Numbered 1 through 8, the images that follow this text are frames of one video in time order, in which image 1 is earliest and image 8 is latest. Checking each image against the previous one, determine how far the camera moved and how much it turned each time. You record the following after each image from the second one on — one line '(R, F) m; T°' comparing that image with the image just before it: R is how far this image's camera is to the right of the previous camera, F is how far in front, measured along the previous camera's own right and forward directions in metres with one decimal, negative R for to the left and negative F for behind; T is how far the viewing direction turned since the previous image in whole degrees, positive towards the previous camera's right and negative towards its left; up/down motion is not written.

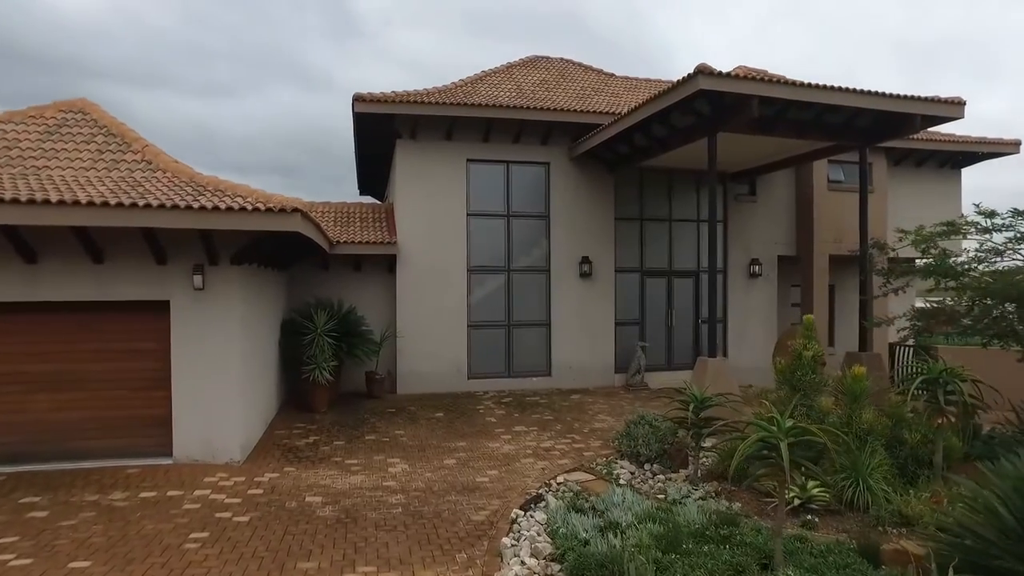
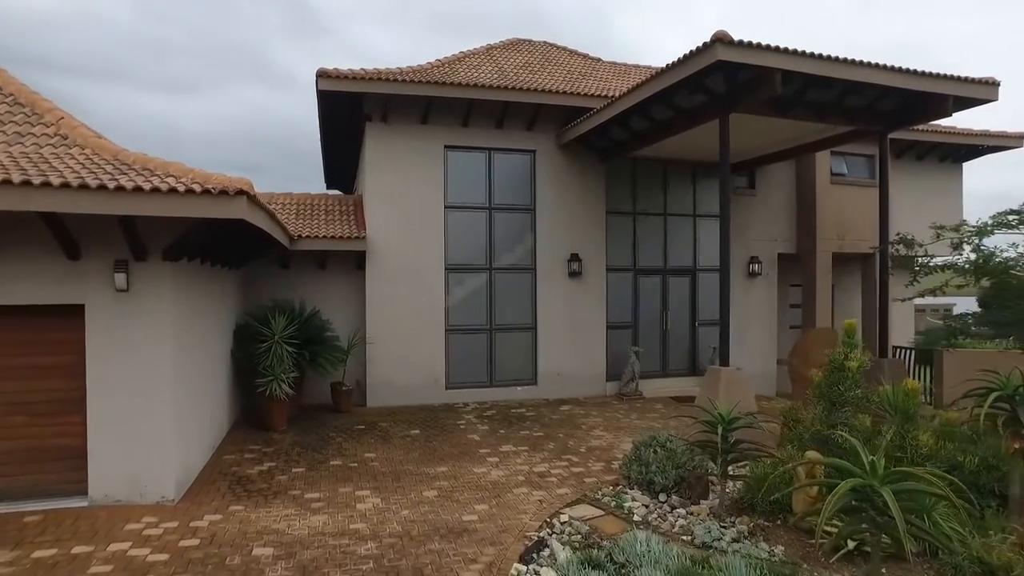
(-0.2, +1.1) m; +3°
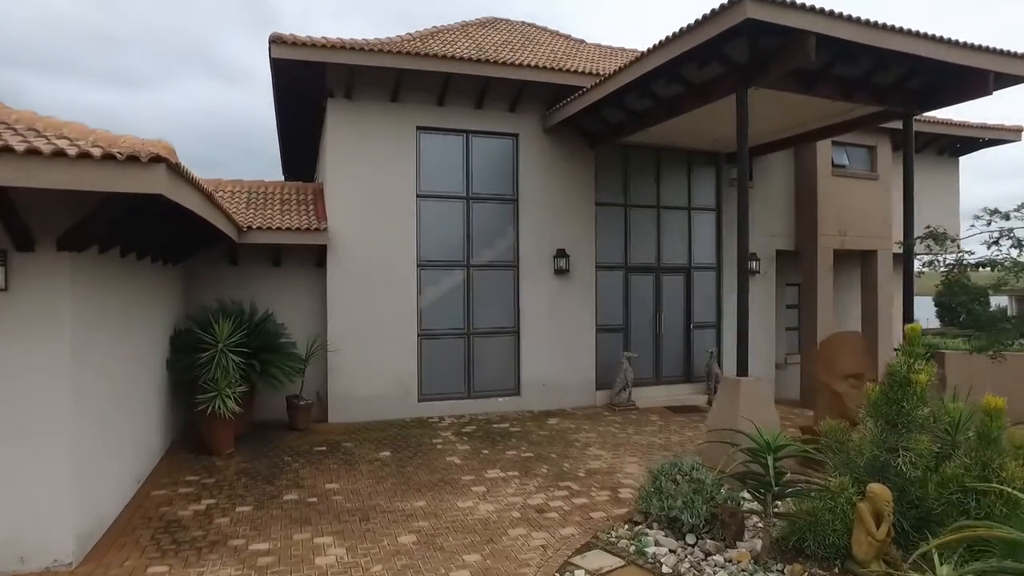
(-0.3, +1.2) m; +3°
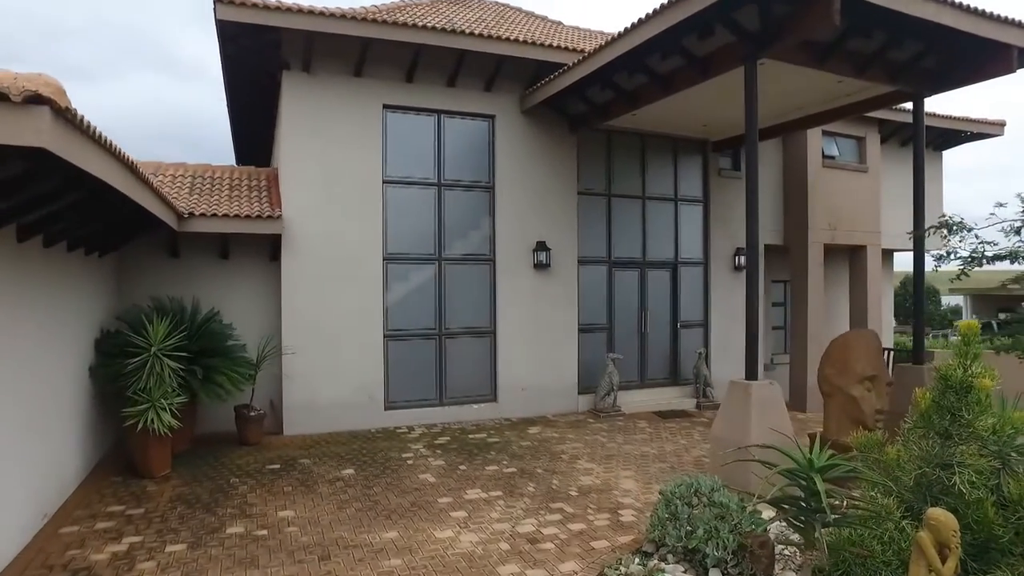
(-0.2, +0.9) m; +3°
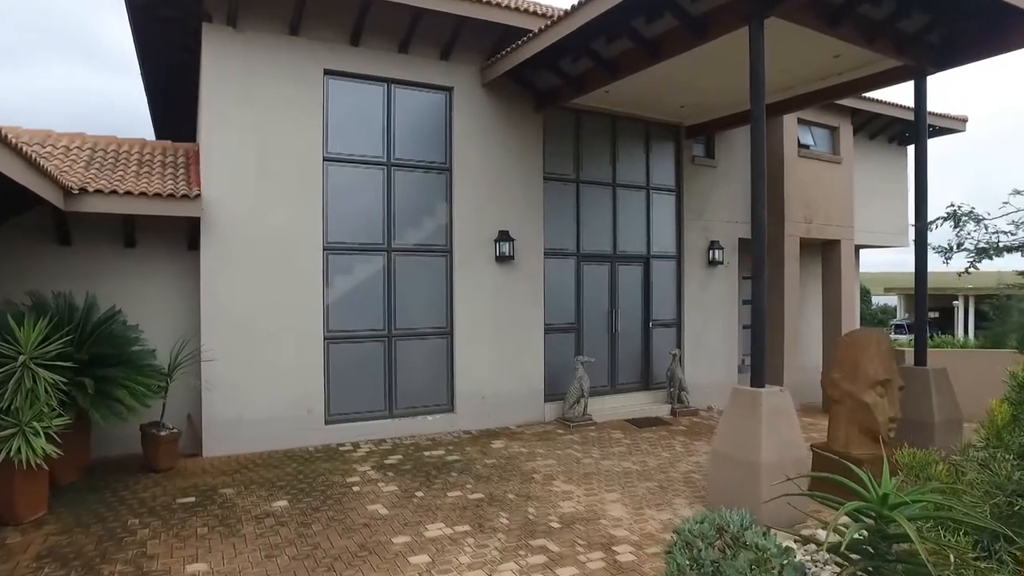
(-0.2, +1.1) m; +5°
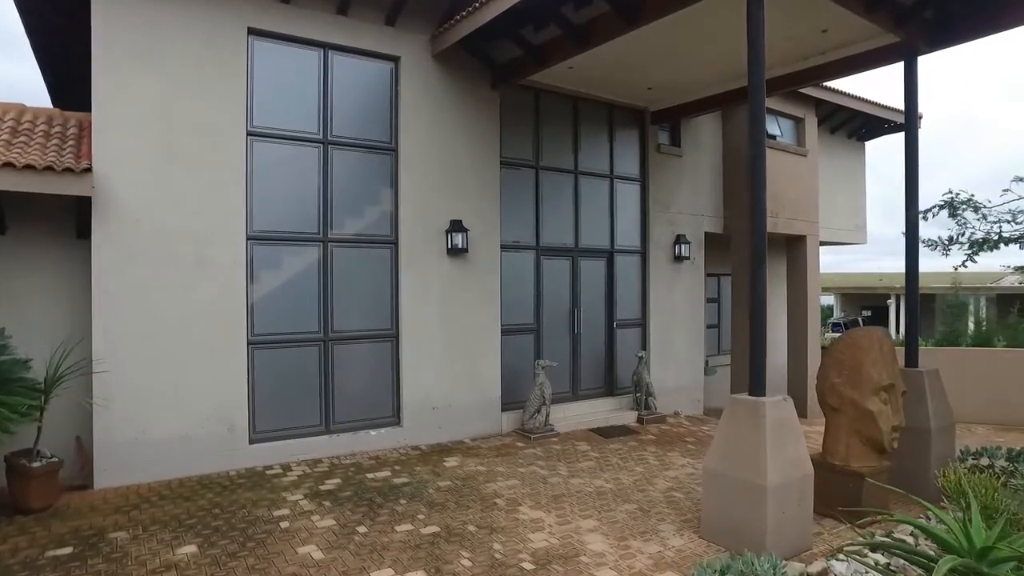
(-0.1, +0.9) m; +5°
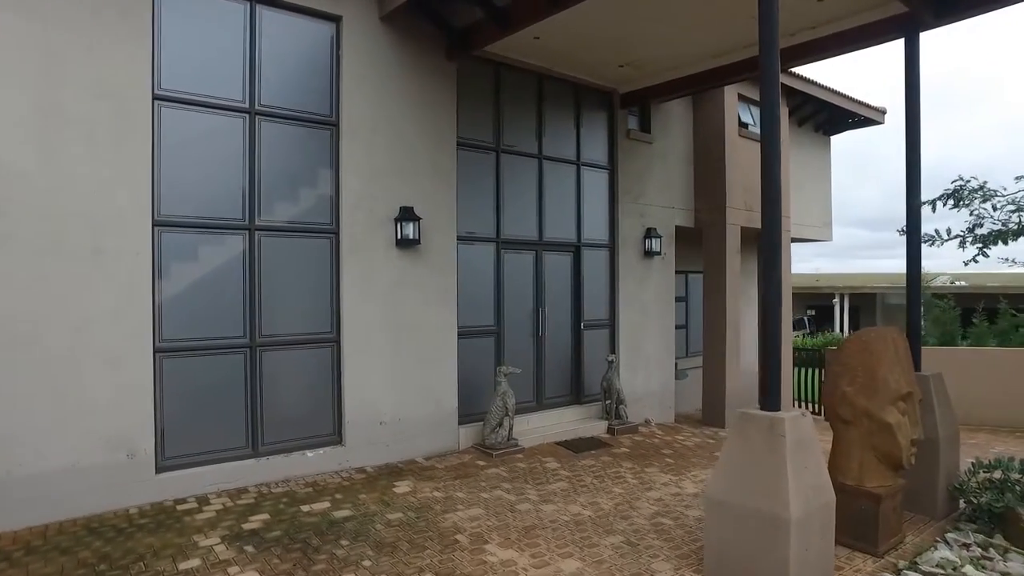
(-0.1, +0.9) m; +5°
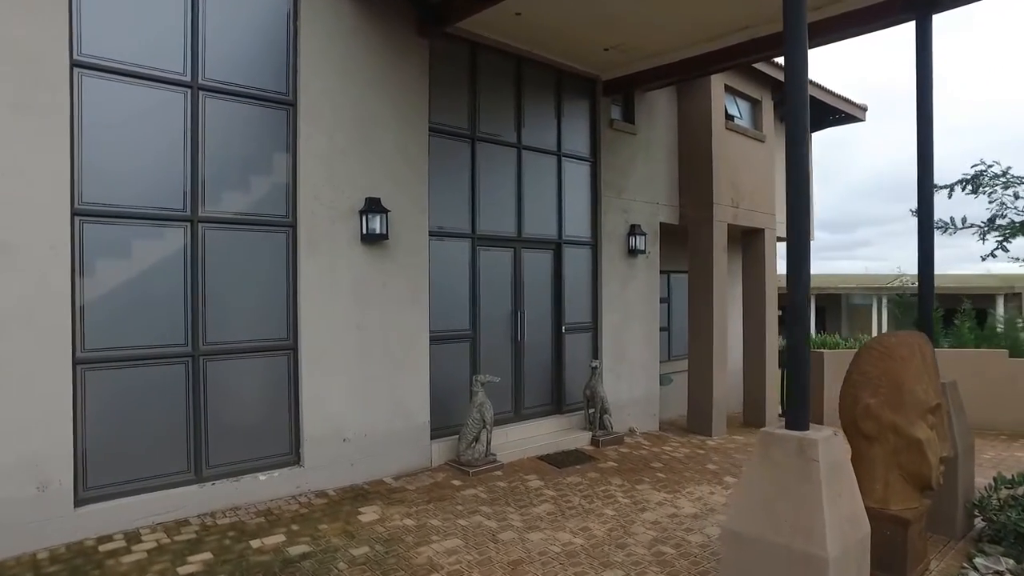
(-0.1, +0.6) m; +3°
